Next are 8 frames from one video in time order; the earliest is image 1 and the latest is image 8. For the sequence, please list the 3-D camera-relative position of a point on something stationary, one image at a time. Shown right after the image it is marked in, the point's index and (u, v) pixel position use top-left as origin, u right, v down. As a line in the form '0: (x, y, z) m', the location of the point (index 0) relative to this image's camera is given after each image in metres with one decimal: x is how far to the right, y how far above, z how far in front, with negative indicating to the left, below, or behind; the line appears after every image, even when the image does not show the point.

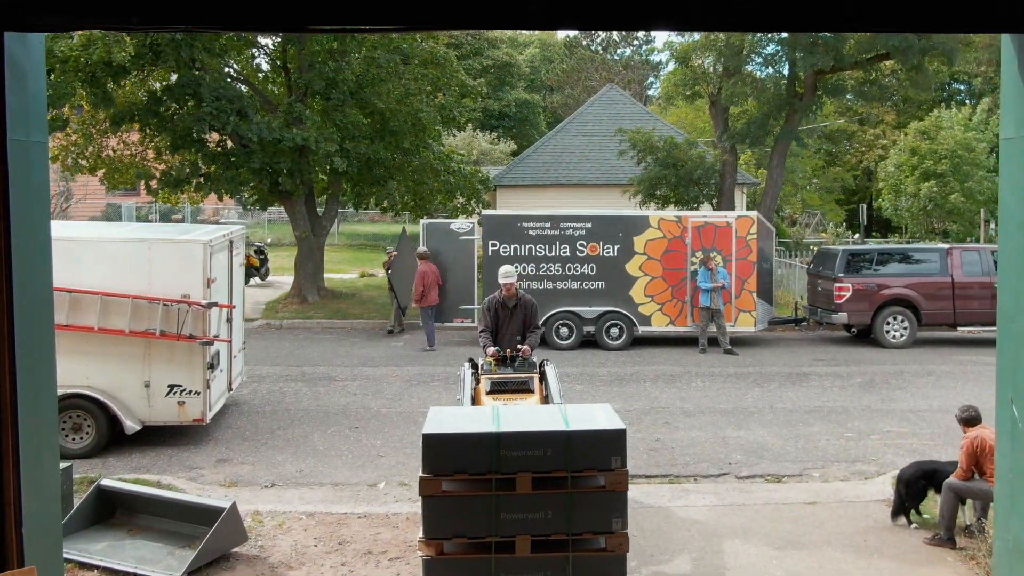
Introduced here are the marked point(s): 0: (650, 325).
0: (+2.2, -0.6, +16.8) m
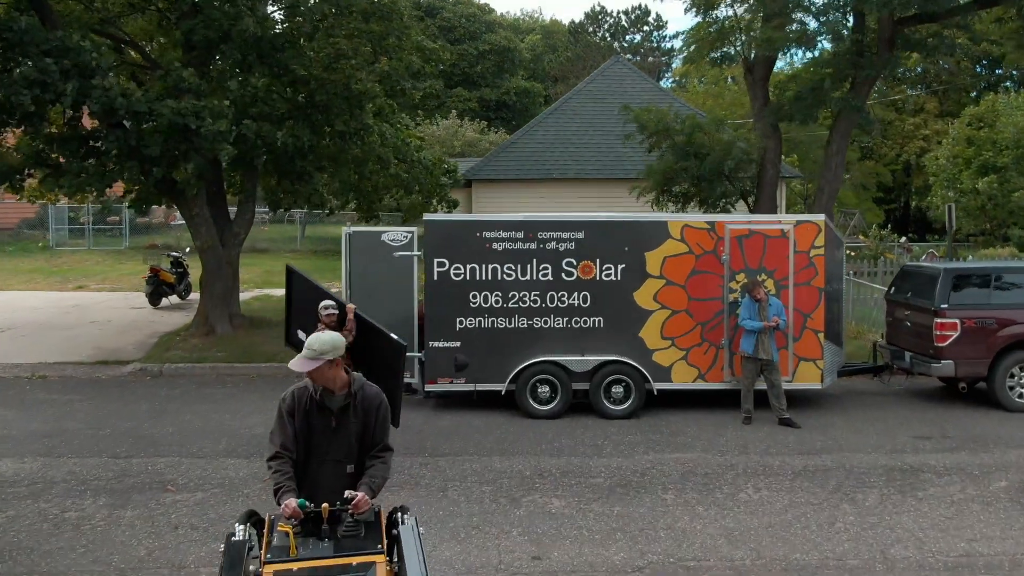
0: (+1.7, -1.0, +11.7) m
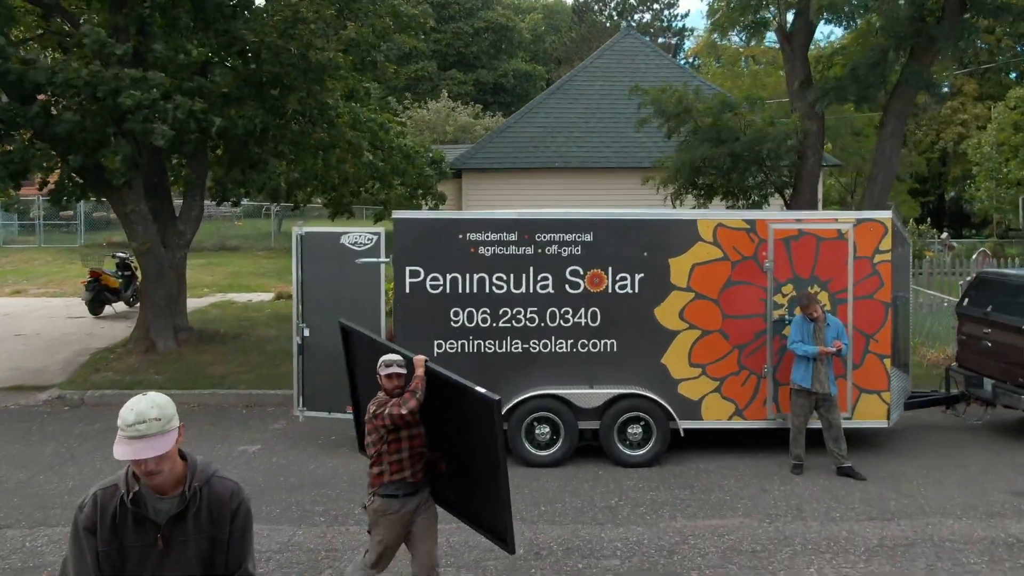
0: (+1.6, -1.1, +9.4) m
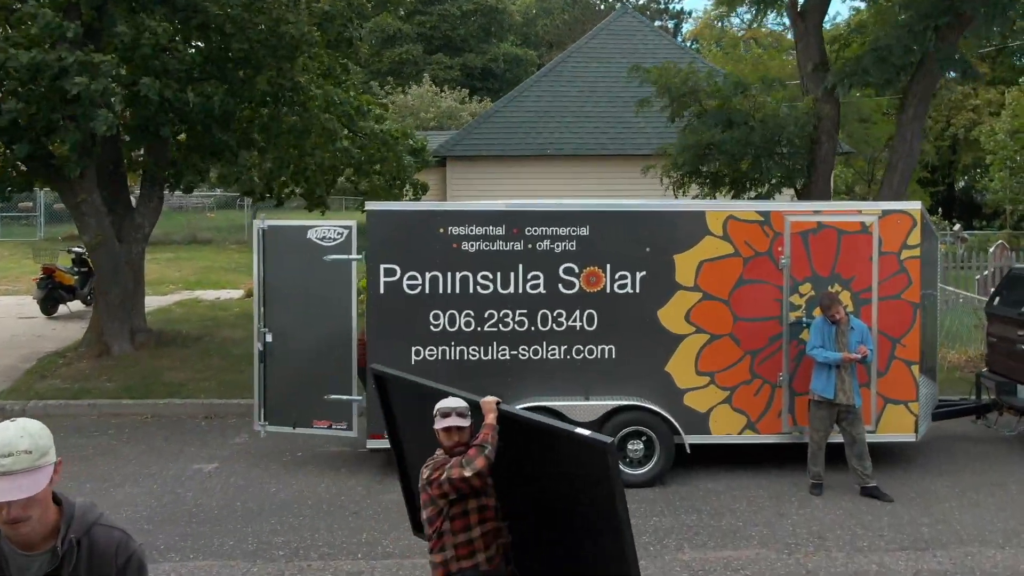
0: (+1.5, -1.1, +8.5) m
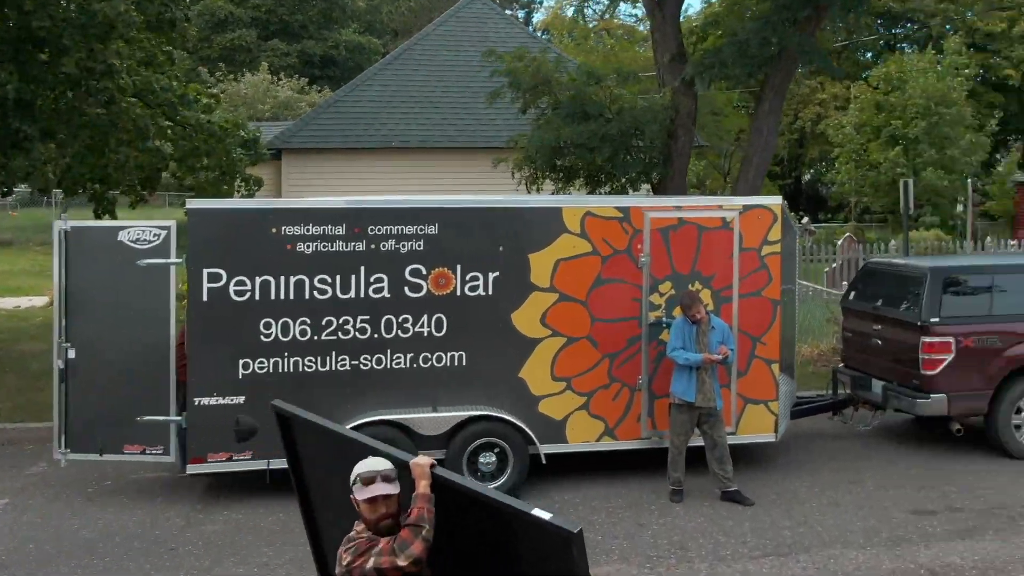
0: (+0.4, -1.1, +8.0) m
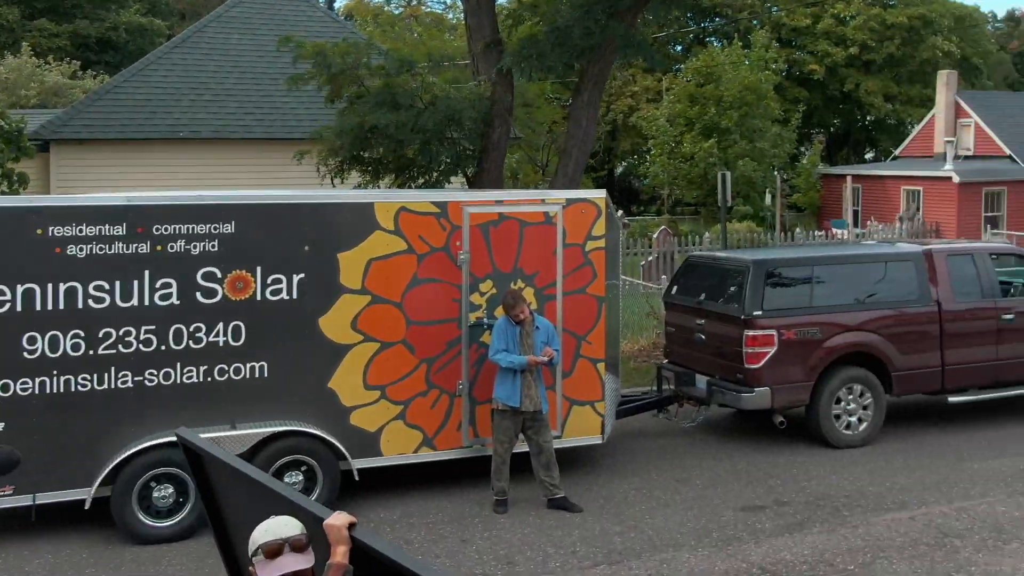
0: (-0.9, -1.1, +7.4) m
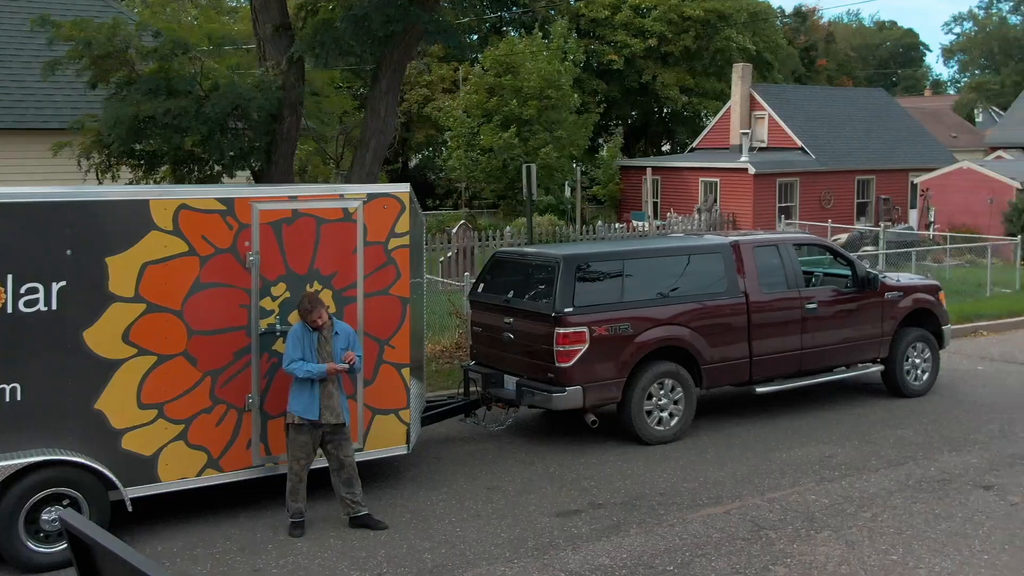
0: (-2.1, -1.2, +6.5) m
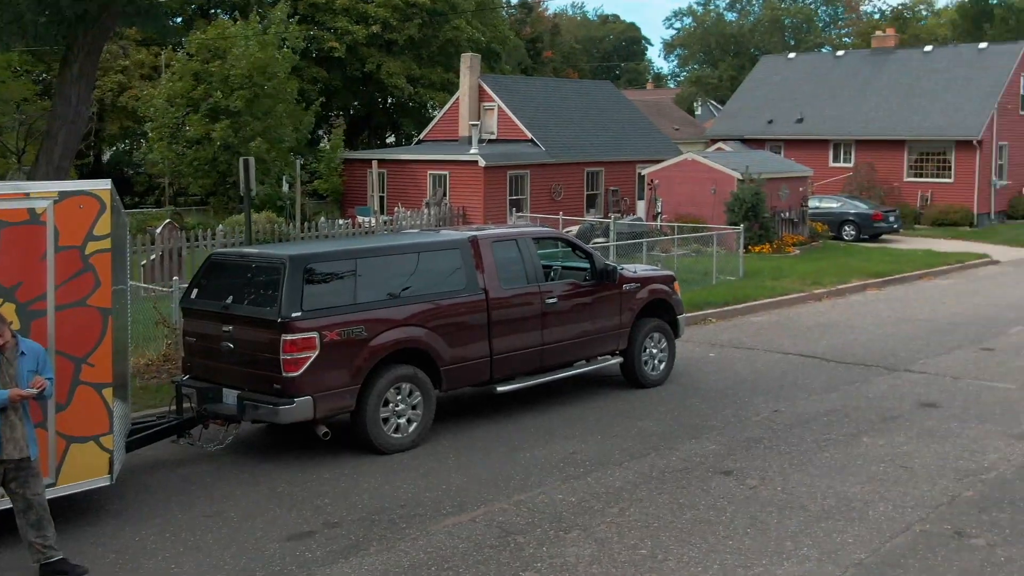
0: (-3.6, -1.3, +5.2) m
